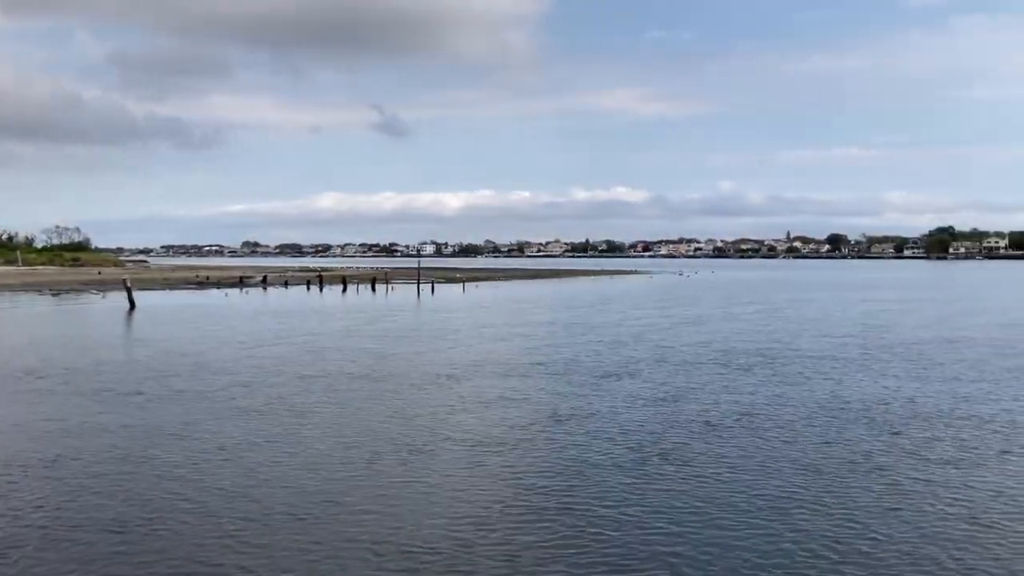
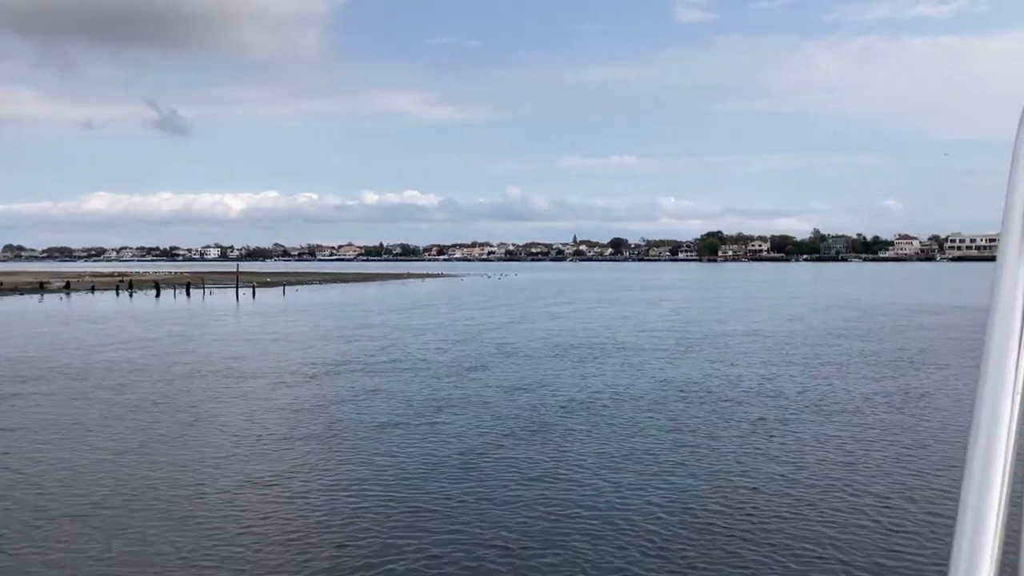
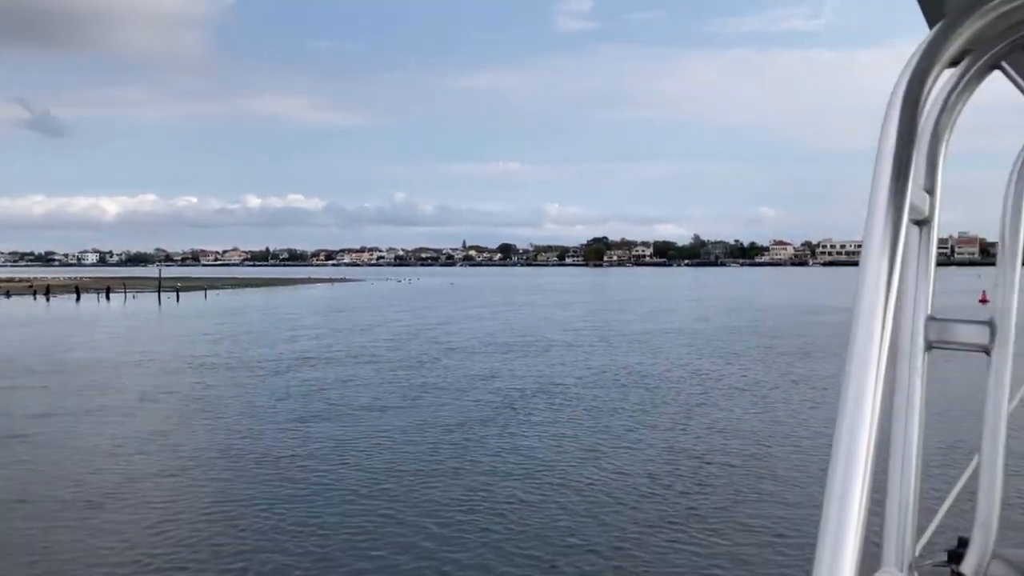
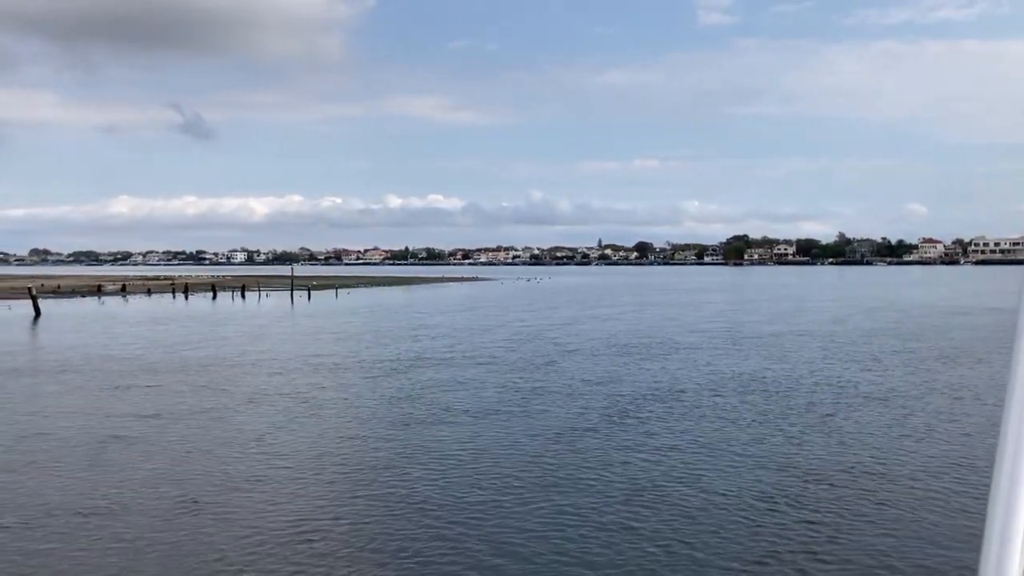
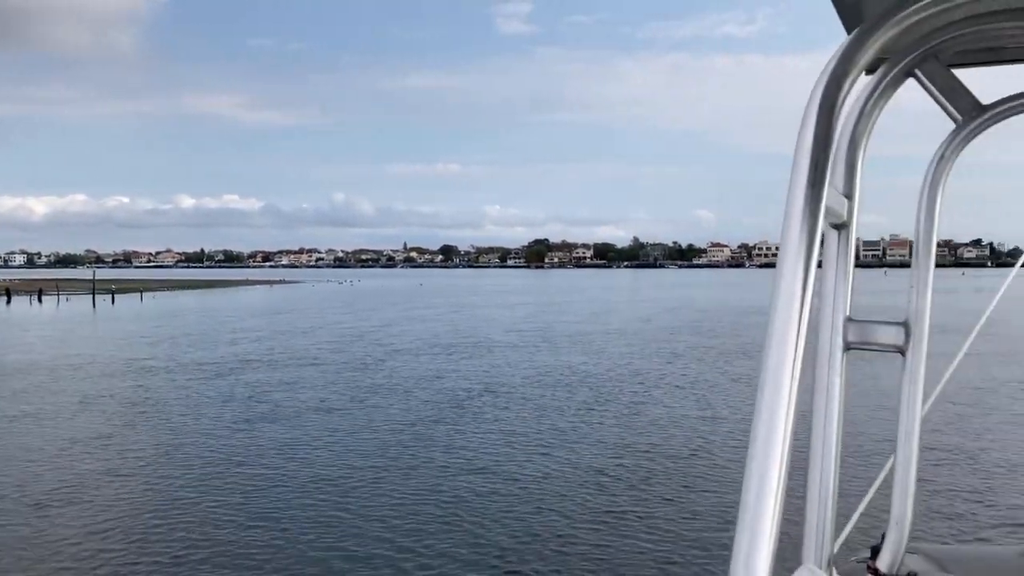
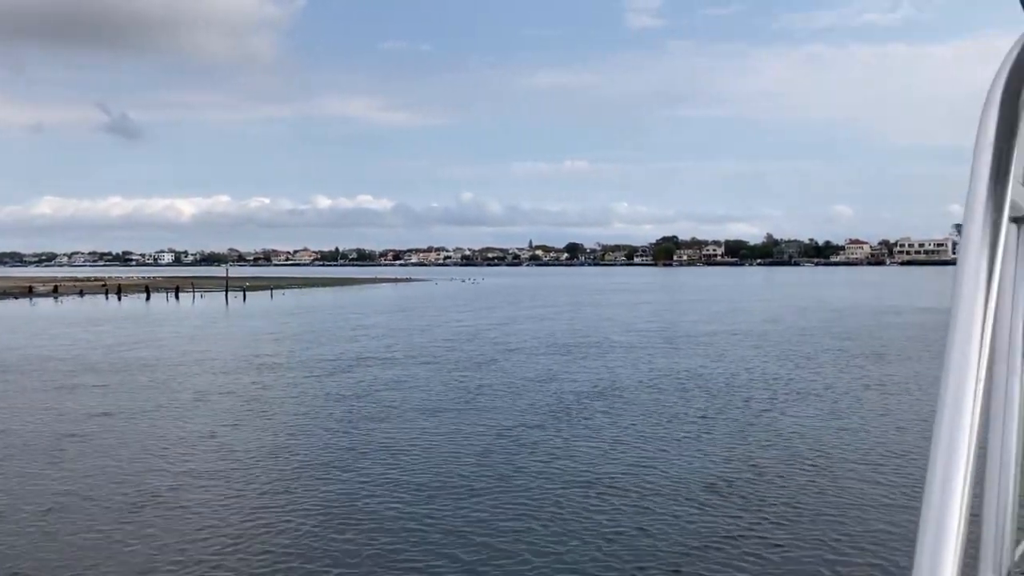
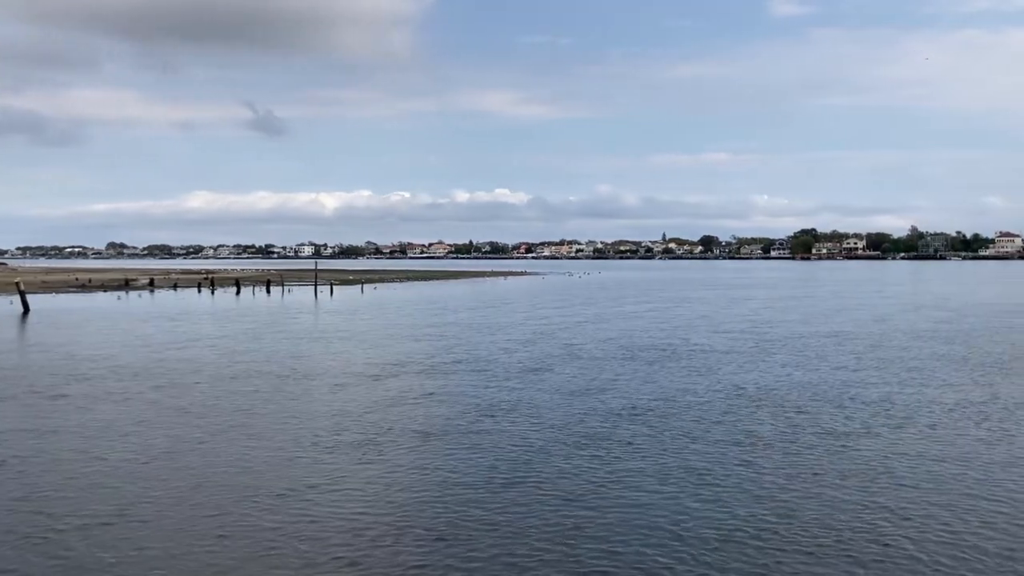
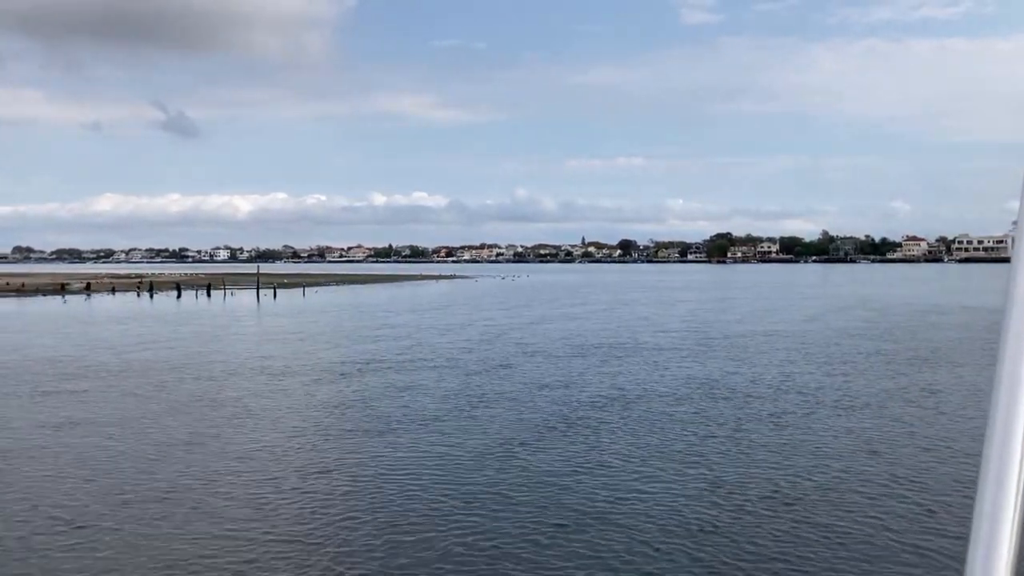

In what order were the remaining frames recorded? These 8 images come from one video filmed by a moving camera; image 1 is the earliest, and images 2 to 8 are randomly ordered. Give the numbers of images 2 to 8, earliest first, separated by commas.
7, 2, 8, 4, 6, 3, 5
